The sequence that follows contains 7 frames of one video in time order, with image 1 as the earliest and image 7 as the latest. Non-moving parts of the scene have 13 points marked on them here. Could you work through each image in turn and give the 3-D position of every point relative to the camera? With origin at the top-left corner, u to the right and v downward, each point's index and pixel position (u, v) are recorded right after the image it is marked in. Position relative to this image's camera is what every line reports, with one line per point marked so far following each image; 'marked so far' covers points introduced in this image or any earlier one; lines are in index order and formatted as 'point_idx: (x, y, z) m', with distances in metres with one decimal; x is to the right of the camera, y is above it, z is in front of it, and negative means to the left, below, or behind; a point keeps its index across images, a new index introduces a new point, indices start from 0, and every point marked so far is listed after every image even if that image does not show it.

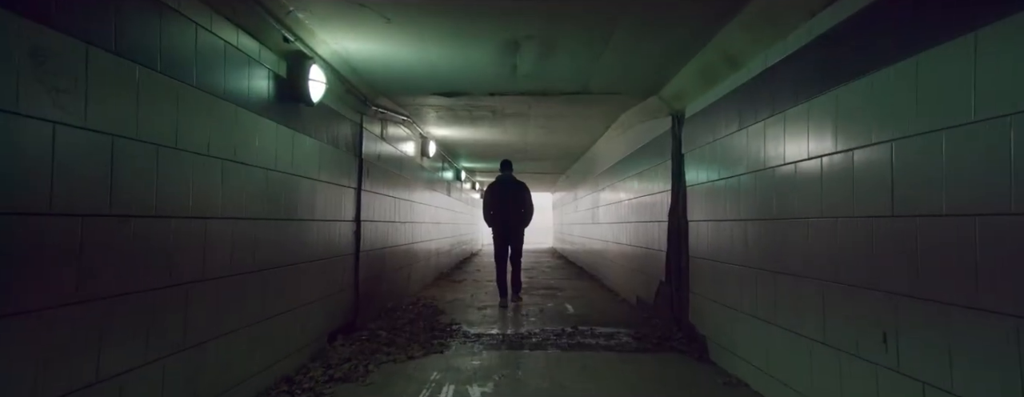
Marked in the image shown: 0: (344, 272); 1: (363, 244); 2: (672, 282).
0: (-1.4, -0.6, +4.1) m
1: (-1.4, -0.4, +4.5) m
2: (+1.5, -0.8, +4.4) m
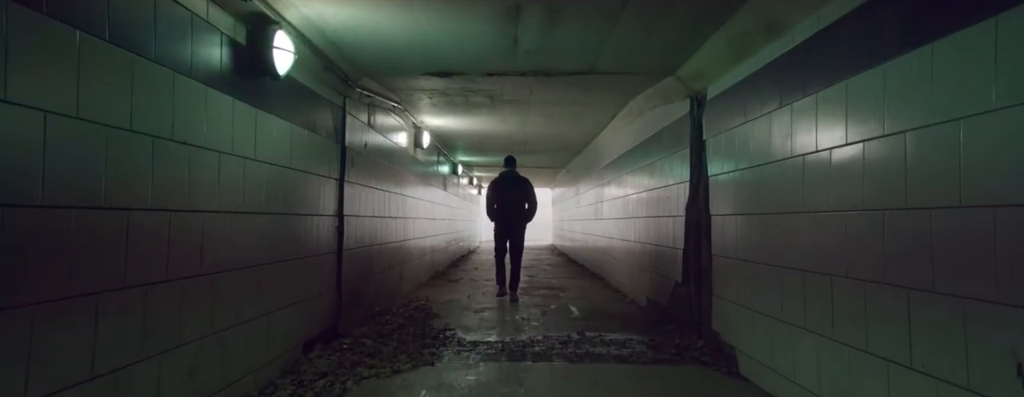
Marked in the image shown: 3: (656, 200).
0: (-1.4, -0.6, +3.7) m
1: (-1.4, -0.4, +4.1) m
2: (+1.5, -0.7, +4.0) m
3: (+1.5, 0.0, +5.1) m
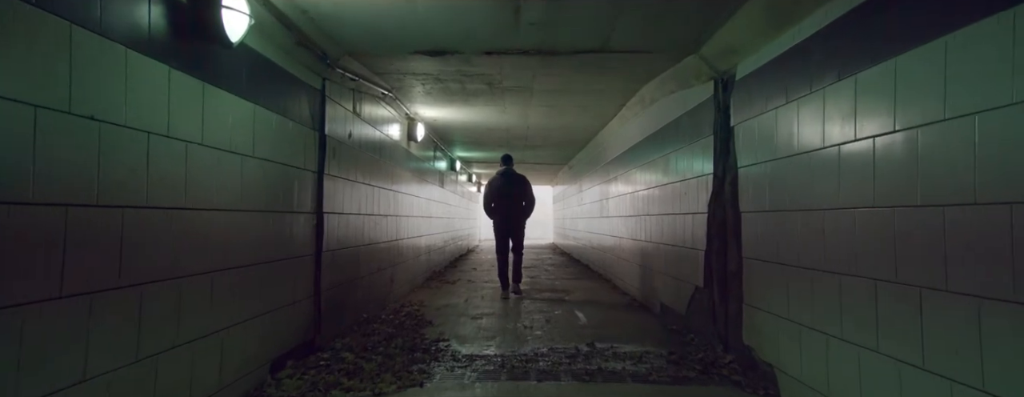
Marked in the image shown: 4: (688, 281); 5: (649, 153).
0: (-1.4, -0.5, +3.2) m
1: (-1.4, -0.3, +3.7) m
2: (+1.5, -0.7, +3.5) m
3: (+1.5, 0.0, +4.7) m
4: (+1.5, -0.7, +4.1) m
5: (+1.6, +0.5, +5.5) m
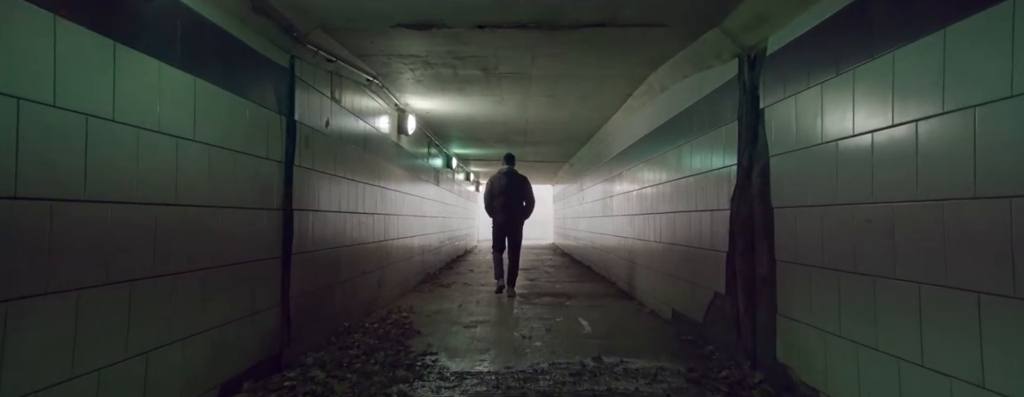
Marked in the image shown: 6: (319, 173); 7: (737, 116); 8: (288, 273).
0: (-1.5, -0.5, +2.8) m
1: (-1.4, -0.3, +3.2) m
2: (+1.5, -0.6, +3.1) m
3: (+1.5, 0.0, +4.2) m
4: (+1.5, -0.7, +3.6) m
5: (+1.5, +0.6, +5.1) m
6: (-1.5, +0.2, +3.6) m
7: (+1.5, +0.5, +3.1) m
8: (-1.5, -0.5, +3.1) m
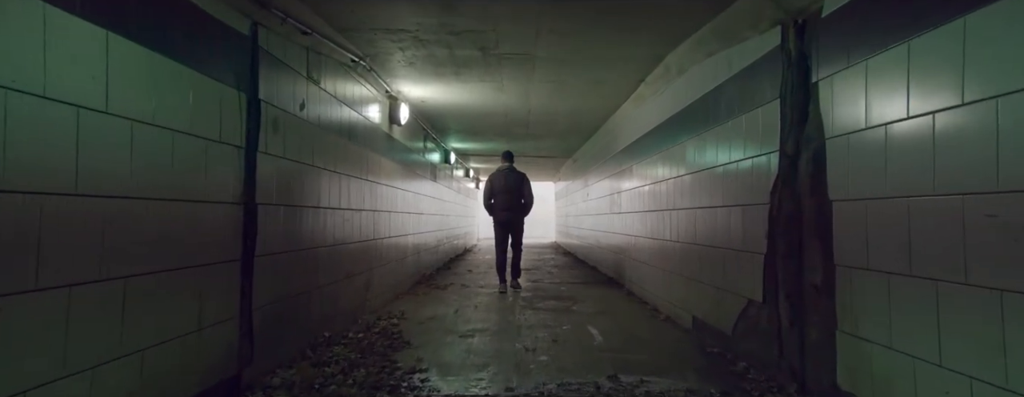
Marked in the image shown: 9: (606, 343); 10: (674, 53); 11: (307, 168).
0: (-1.5, -0.5, +2.3) m
1: (-1.4, -0.3, +2.8) m
2: (+1.5, -0.6, +2.6) m
3: (+1.5, +0.1, +3.8) m
4: (+1.5, -0.6, +3.2) m
5: (+1.6, +0.6, +4.6) m
6: (-1.5, +0.2, +3.2) m
7: (+1.5, +0.6, +2.7) m
8: (-1.4, -0.4, +2.7) m
9: (+0.7, -1.1, +3.7) m
10: (+1.4, +1.3, +4.2) m
11: (-1.5, +0.2, +3.4) m
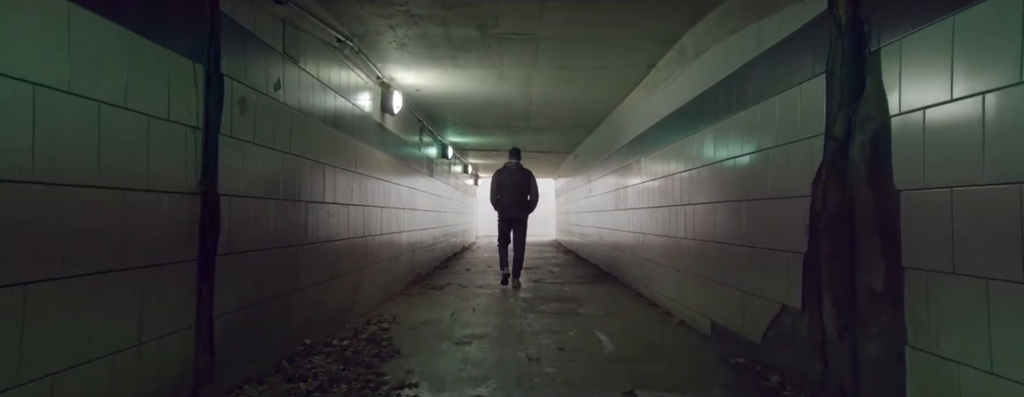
0: (-1.4, -0.4, +1.9) m
1: (-1.4, -0.2, +2.4) m
2: (+1.5, -0.5, +2.3) m
3: (+1.5, +0.1, +3.4) m
4: (+1.5, -0.6, +2.8) m
5: (+1.6, +0.7, +4.3) m
6: (-1.4, +0.3, +2.8) m
7: (+1.5, +0.6, +2.3) m
8: (-1.4, -0.4, +2.3) m
9: (+0.7, -1.1, +3.4) m
10: (+1.4, +1.3, +3.8) m
11: (-1.5, +0.3, +3.1) m
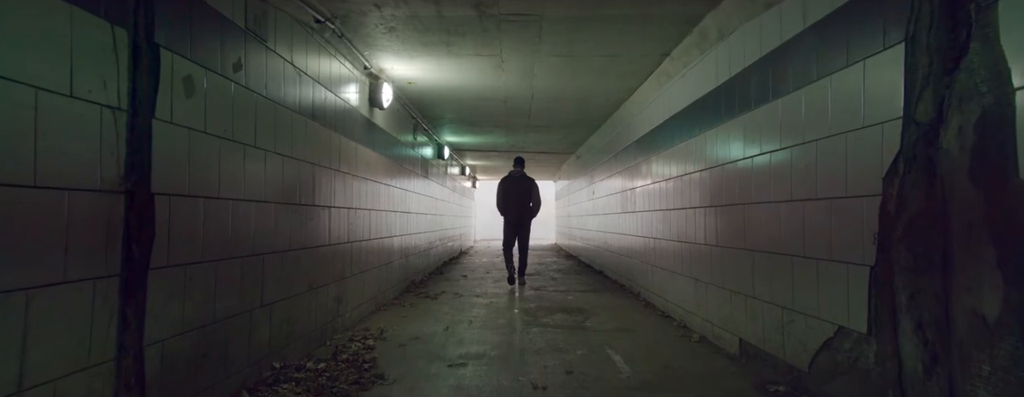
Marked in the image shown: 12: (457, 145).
0: (-1.4, -0.4, +1.5) m
1: (-1.4, -0.2, +1.9) m
2: (+1.5, -0.5, +1.8) m
3: (+1.5, +0.1, +3.0) m
4: (+1.5, -0.6, +2.4) m
5: (+1.6, +0.6, +3.8) m
6: (-1.4, +0.3, +2.4) m
7: (+1.5, +0.6, +1.9) m
8: (-1.4, -0.4, +1.8) m
9: (+0.7, -1.1, +2.9) m
10: (+1.4, +1.3, +3.4) m
11: (-1.4, +0.3, +2.6) m
12: (-1.2, +1.2, +10.4) m
